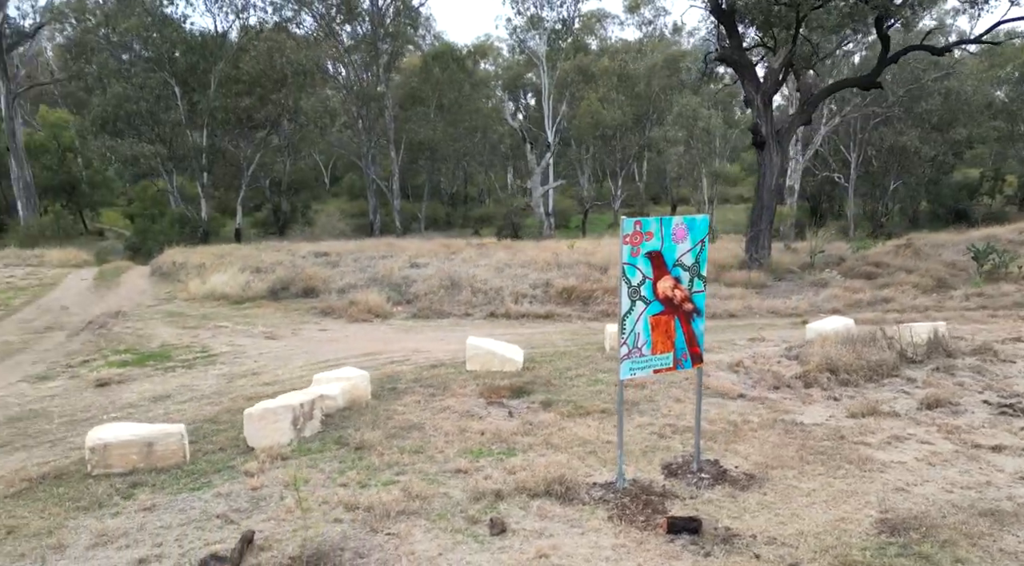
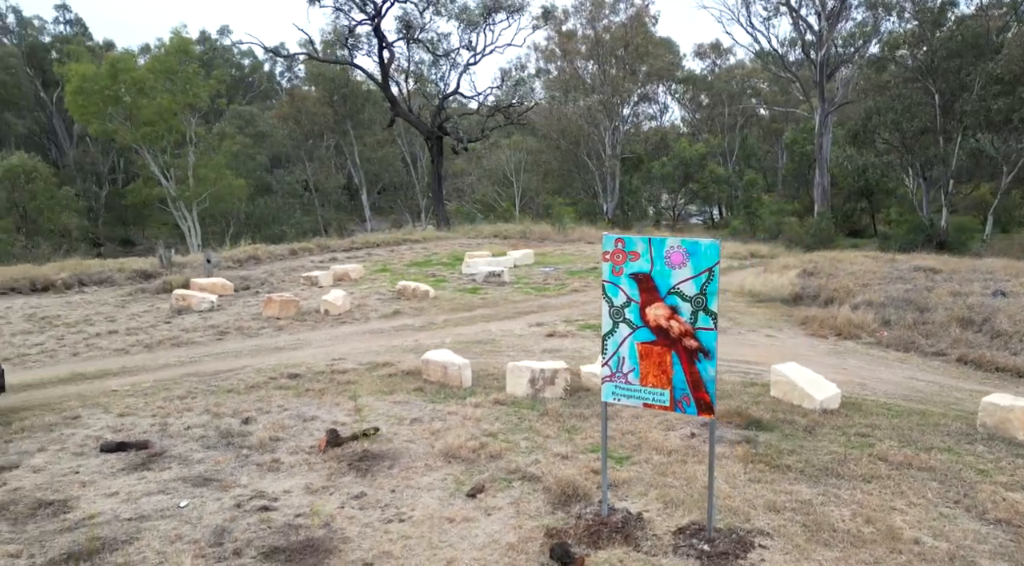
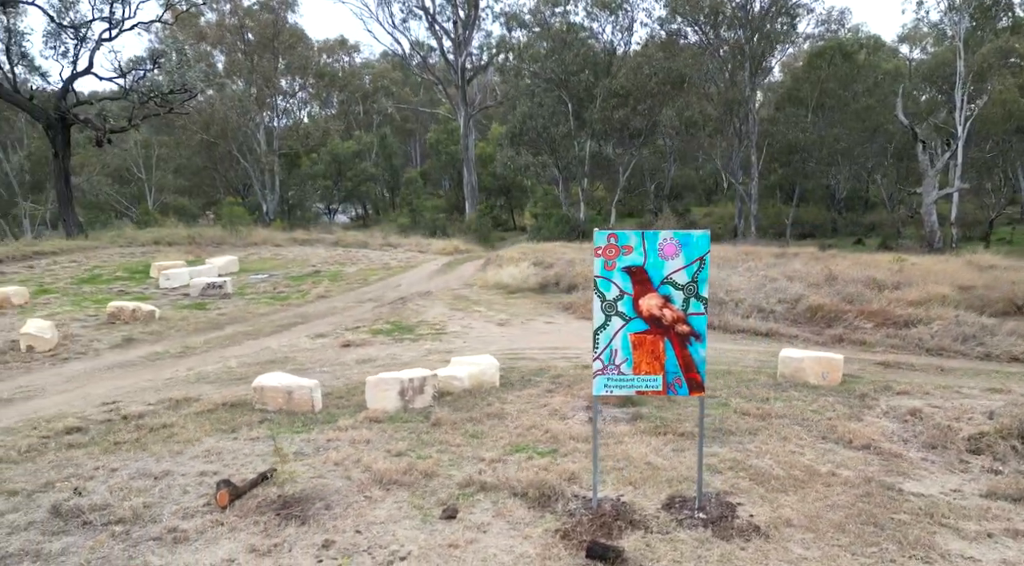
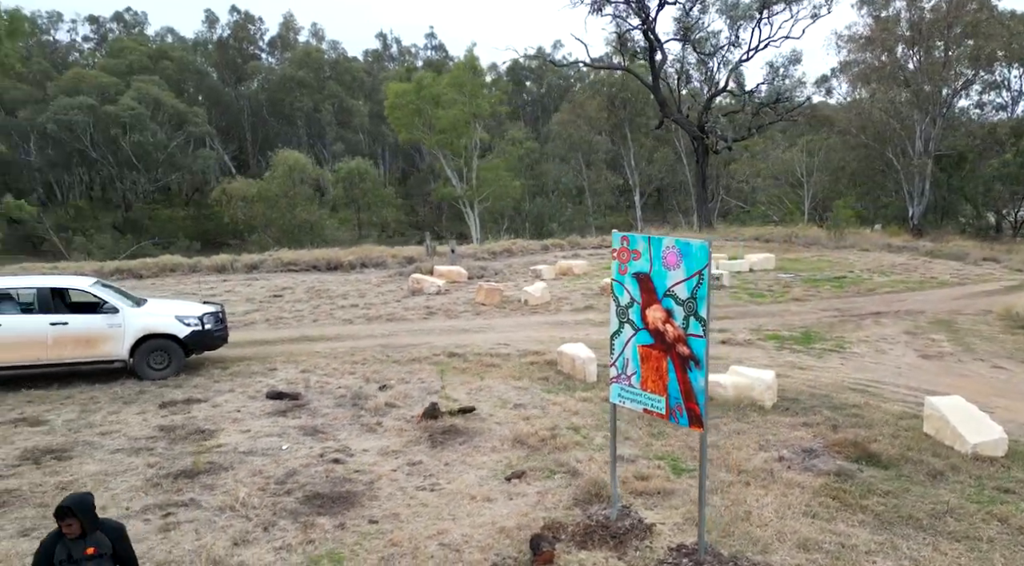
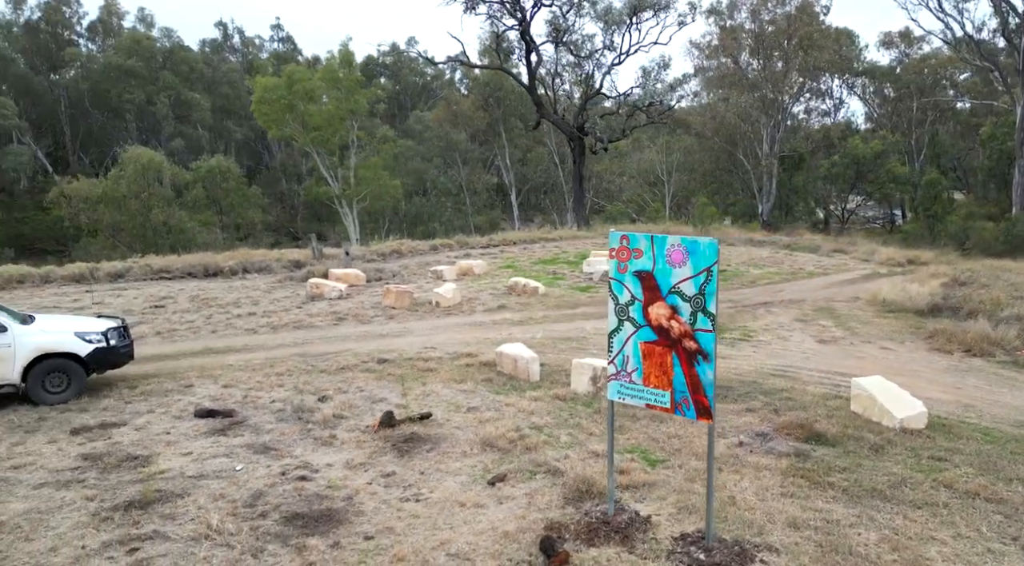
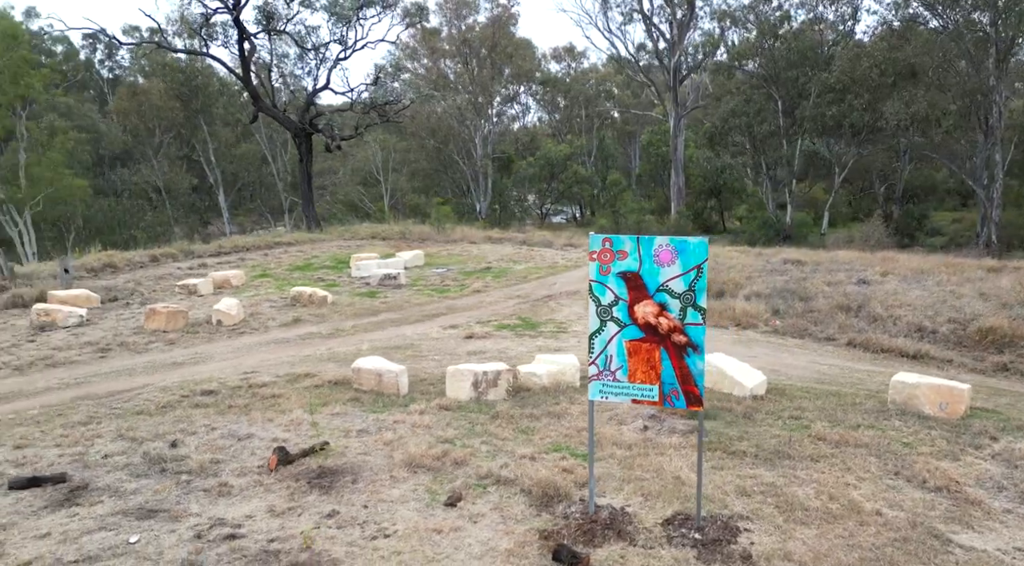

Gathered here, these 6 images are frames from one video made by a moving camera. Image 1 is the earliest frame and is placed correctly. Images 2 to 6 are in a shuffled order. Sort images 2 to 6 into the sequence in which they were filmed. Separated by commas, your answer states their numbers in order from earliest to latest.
3, 6, 2, 5, 4
